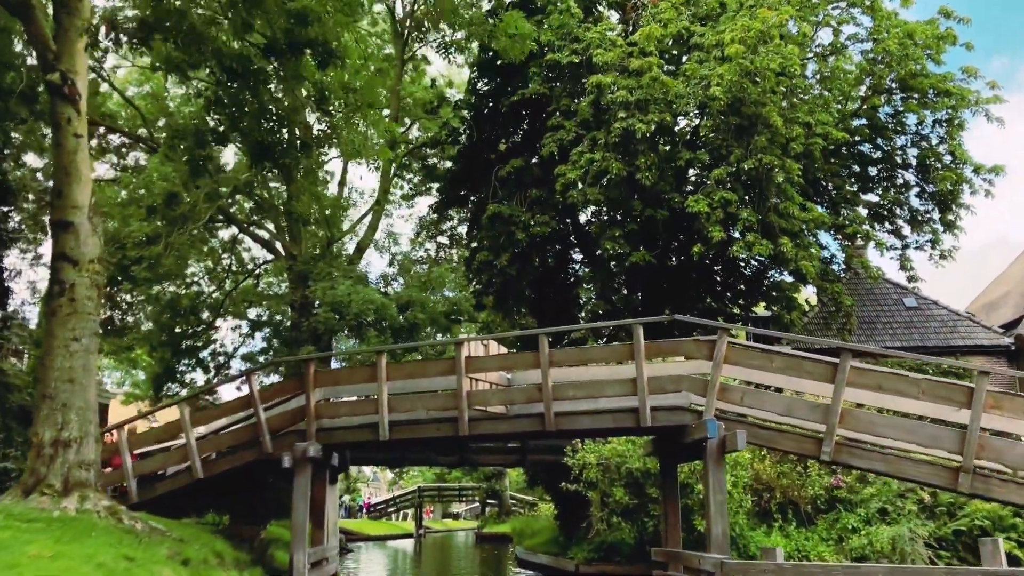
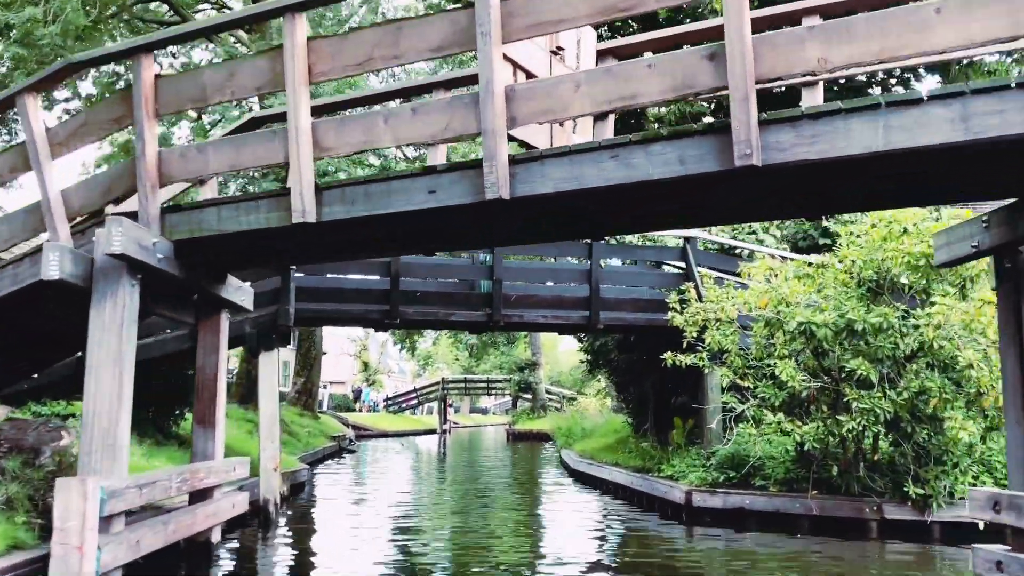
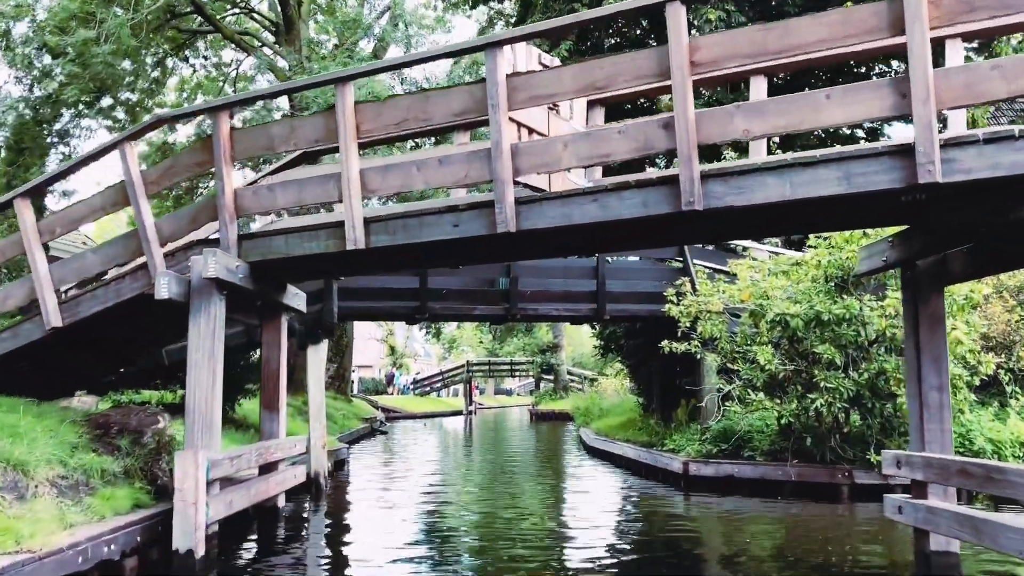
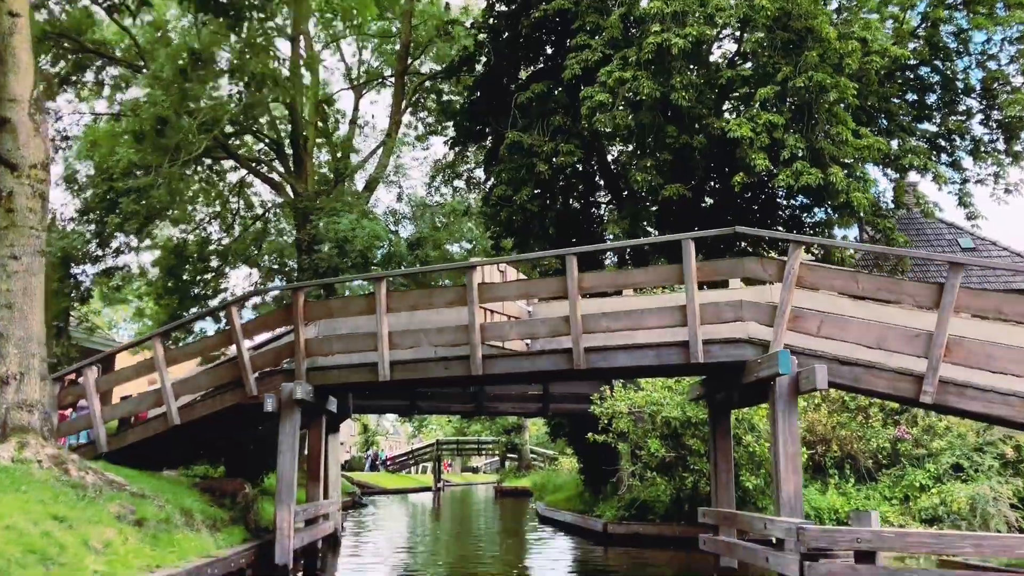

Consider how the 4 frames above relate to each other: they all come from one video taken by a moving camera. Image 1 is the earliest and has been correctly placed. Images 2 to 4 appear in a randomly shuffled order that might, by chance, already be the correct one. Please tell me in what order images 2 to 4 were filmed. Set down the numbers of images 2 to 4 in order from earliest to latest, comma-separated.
4, 3, 2
